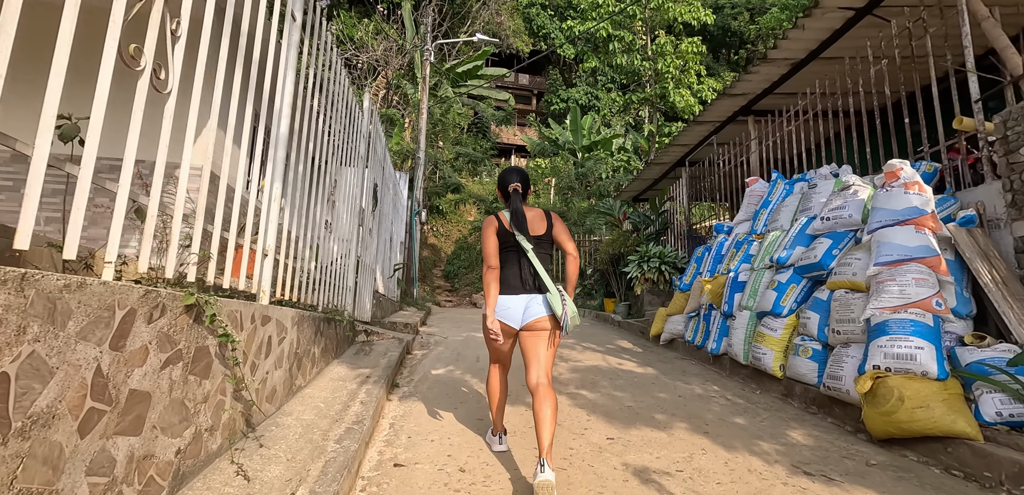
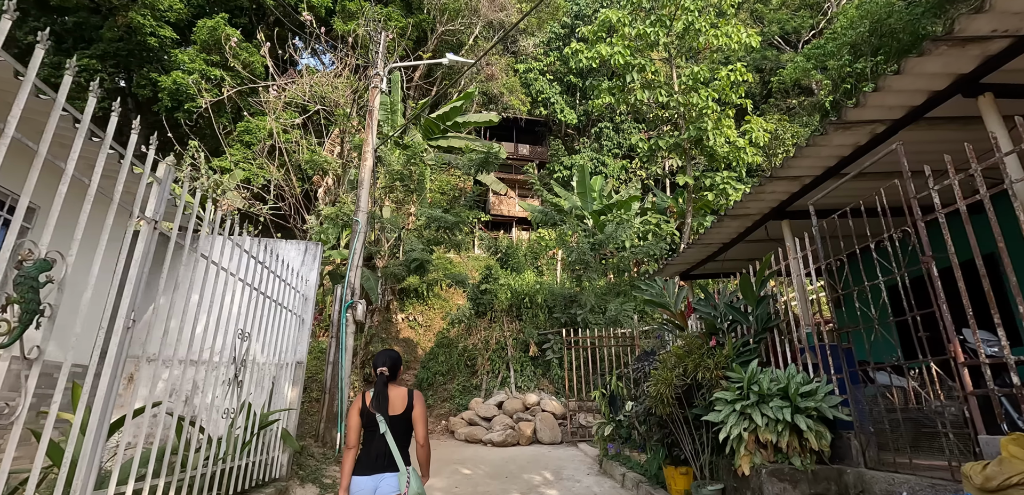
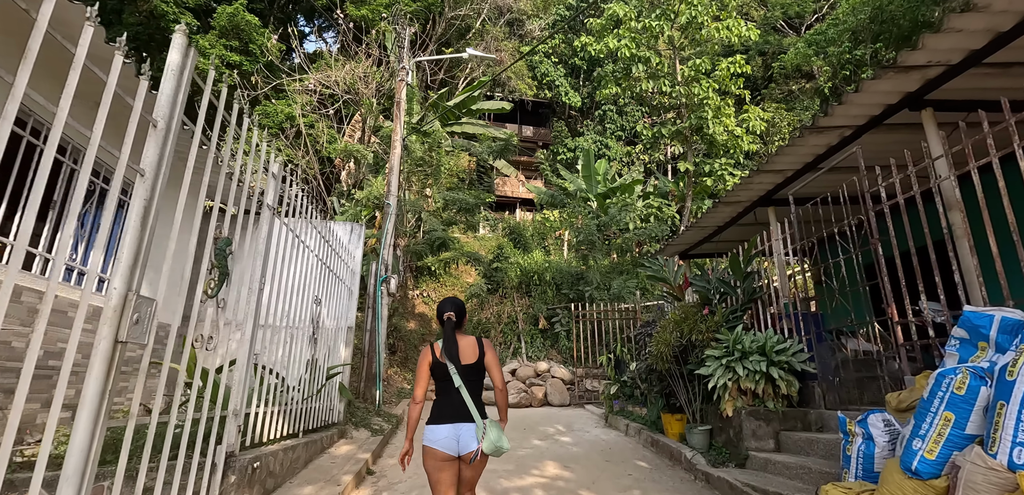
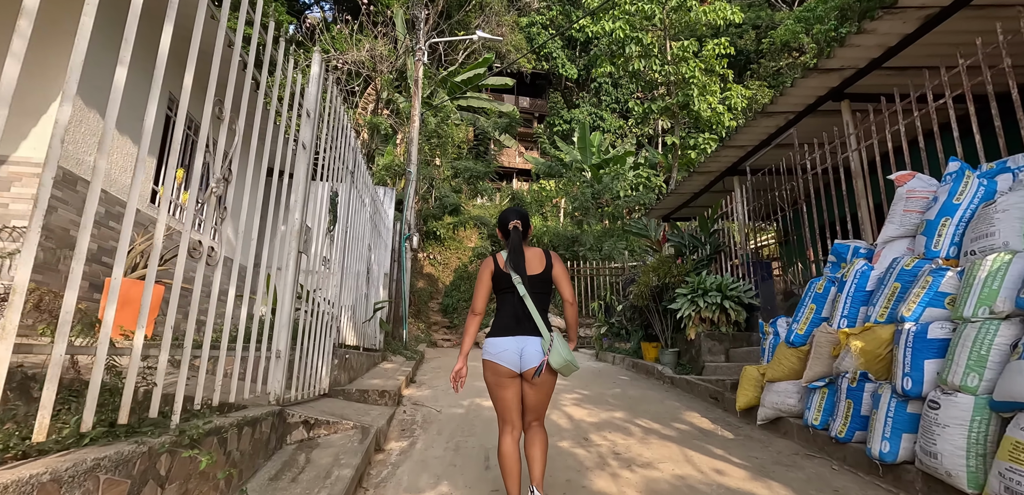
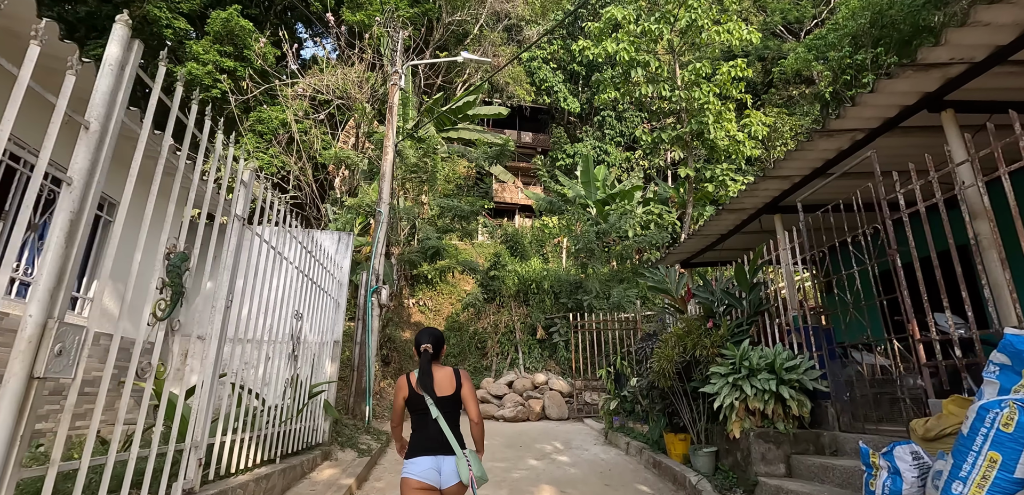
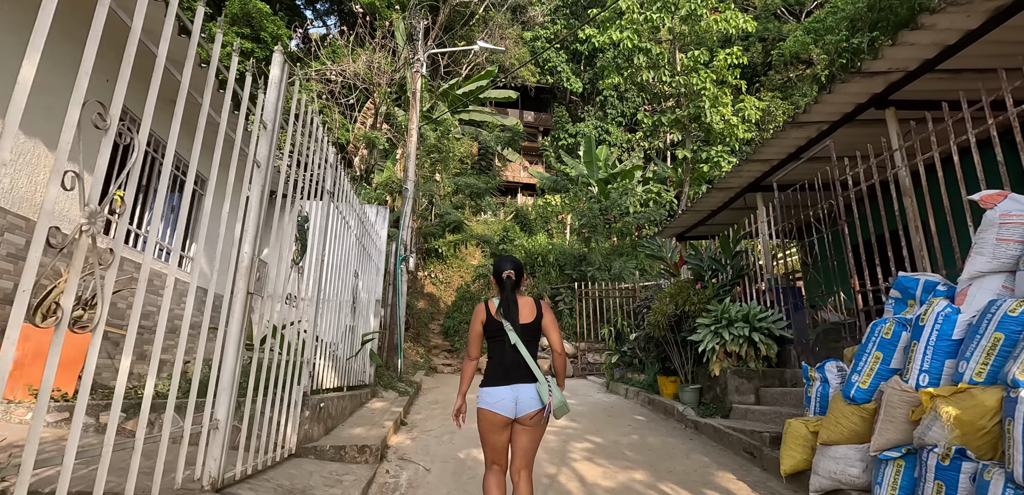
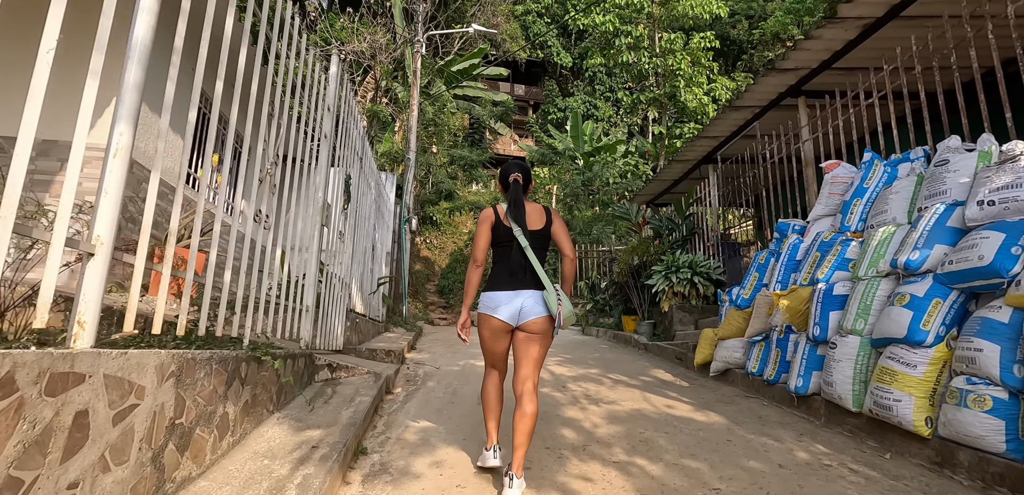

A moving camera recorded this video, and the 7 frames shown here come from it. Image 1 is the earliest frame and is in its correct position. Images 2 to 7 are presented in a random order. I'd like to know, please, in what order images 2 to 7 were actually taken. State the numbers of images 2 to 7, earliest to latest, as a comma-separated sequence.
7, 4, 6, 3, 5, 2
